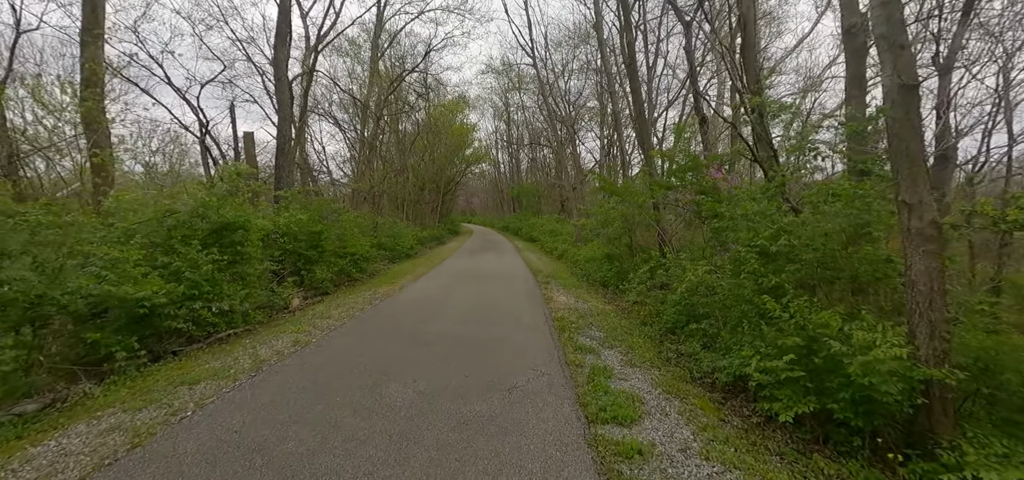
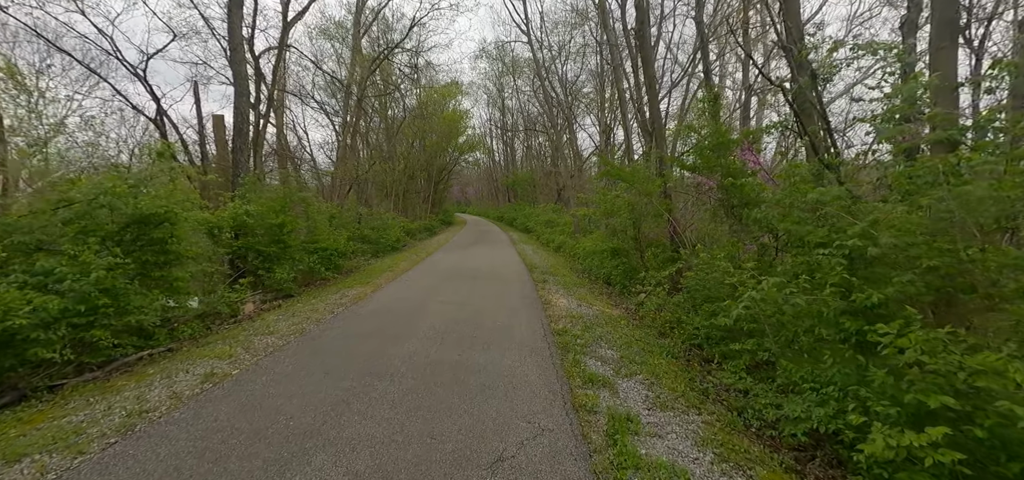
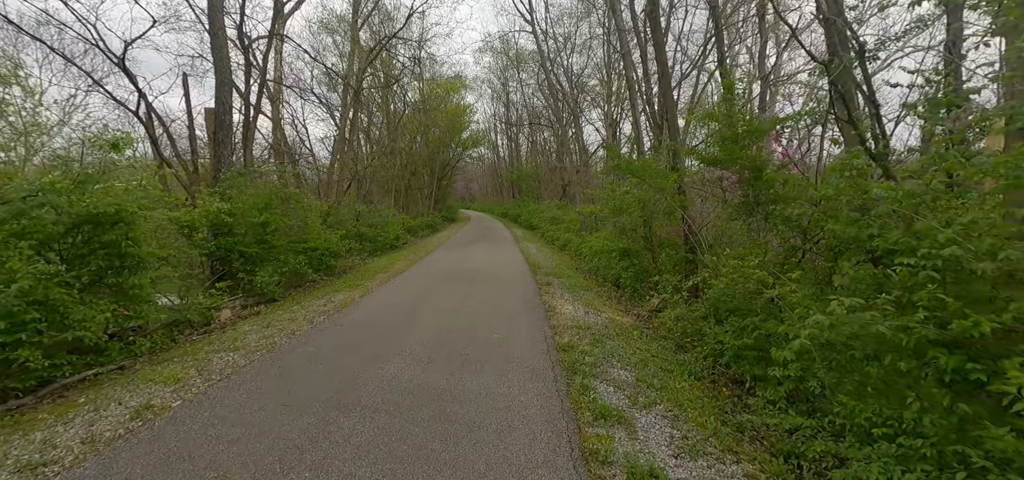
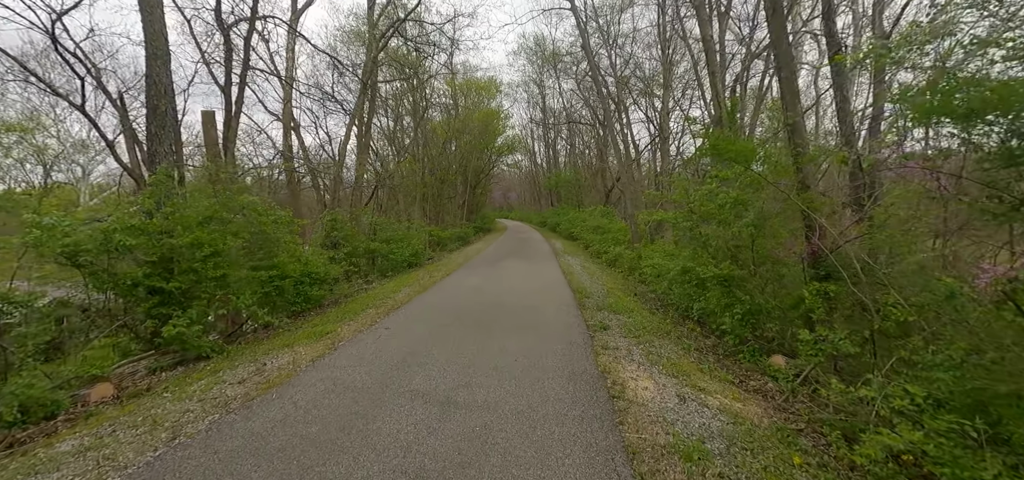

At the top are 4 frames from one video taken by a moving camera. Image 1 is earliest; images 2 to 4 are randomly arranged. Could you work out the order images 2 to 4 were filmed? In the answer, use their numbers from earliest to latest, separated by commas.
2, 3, 4
